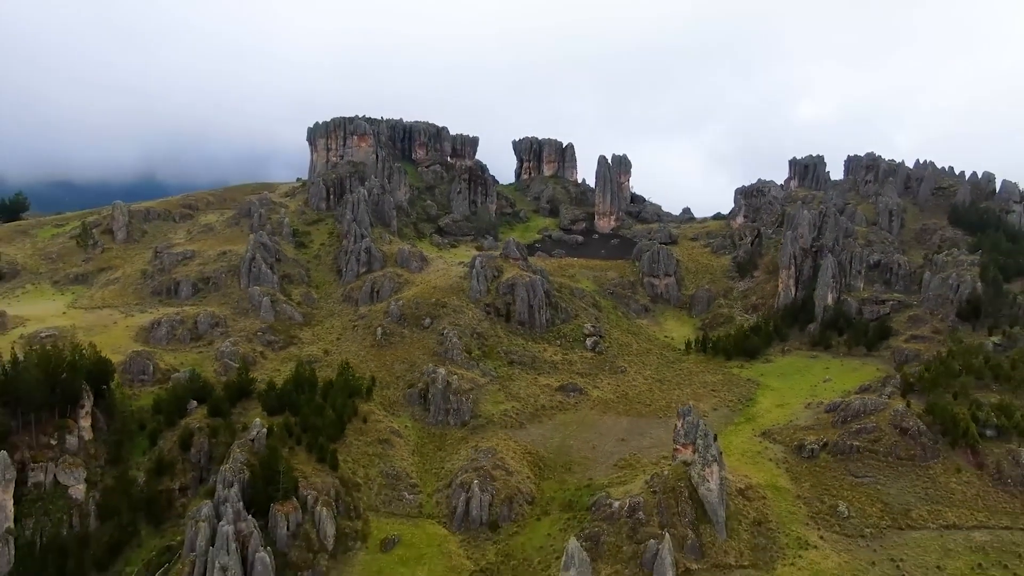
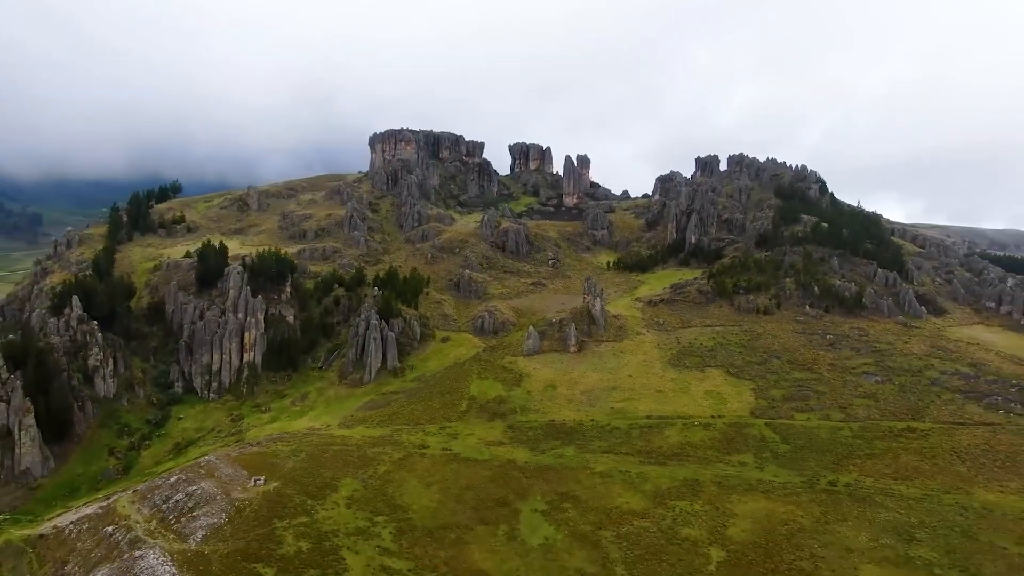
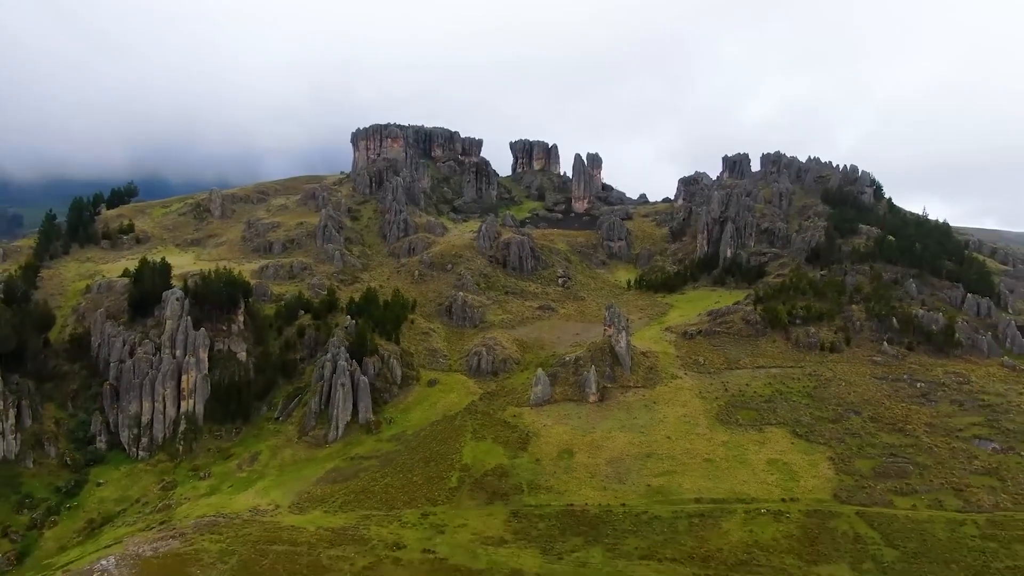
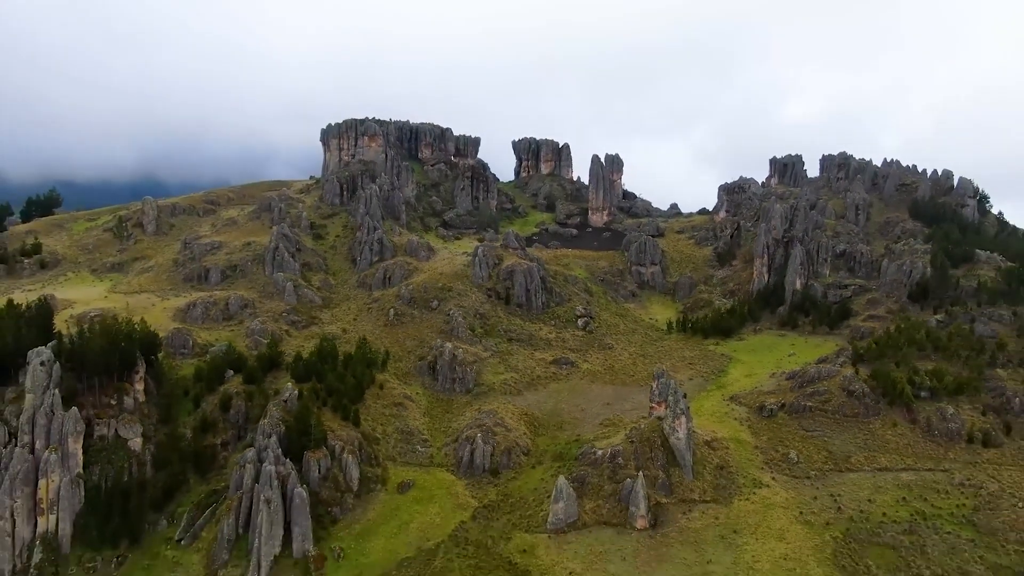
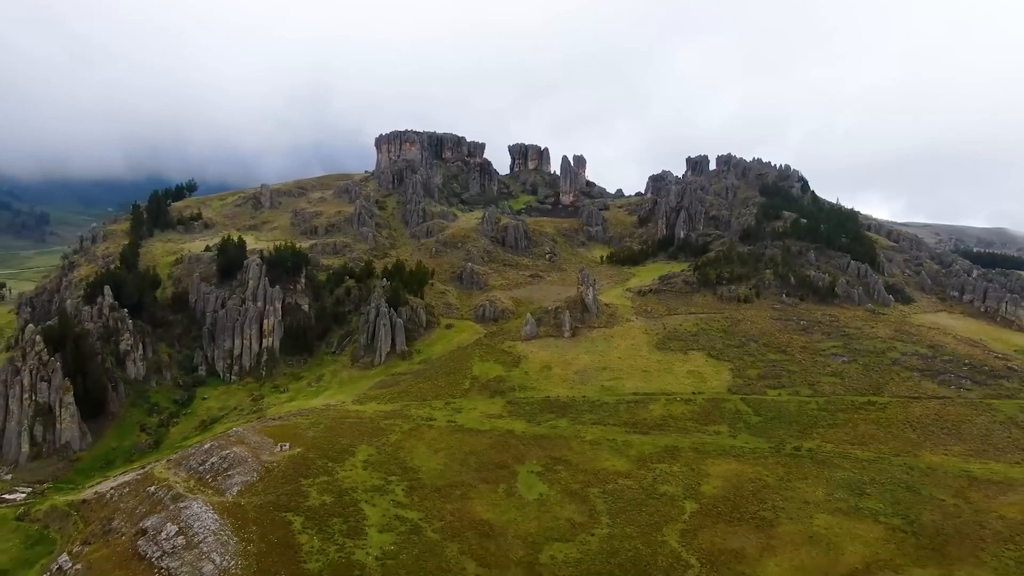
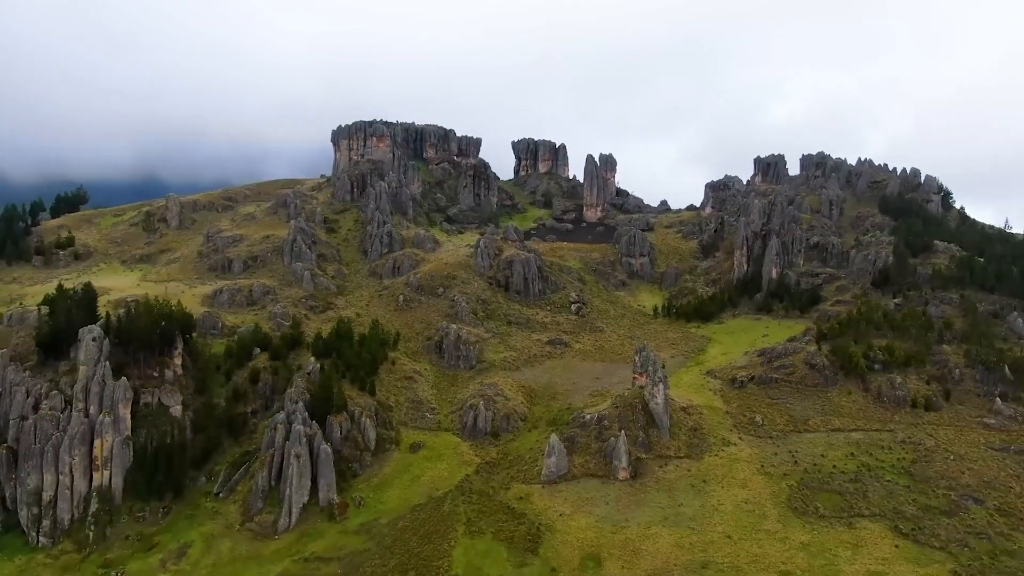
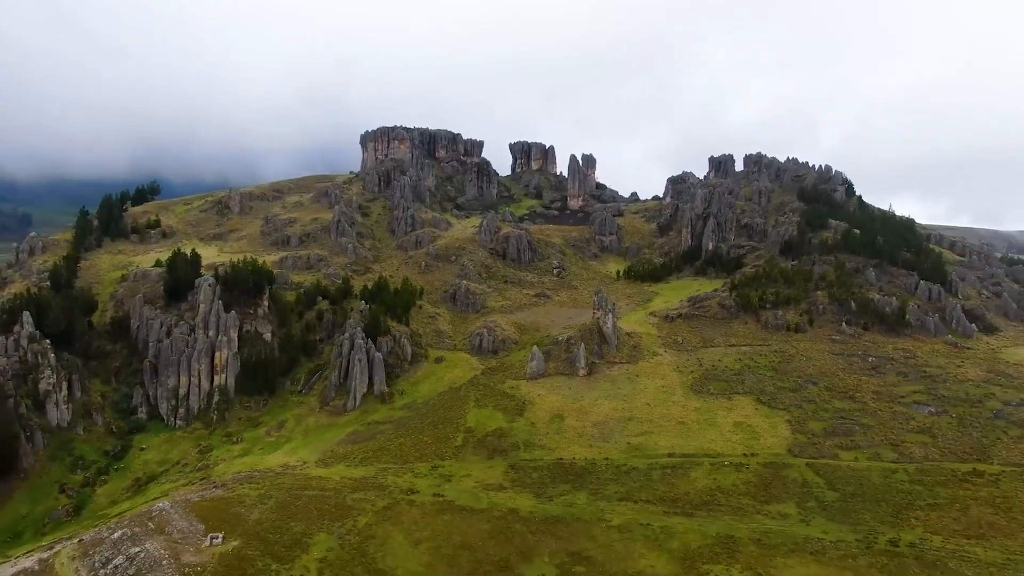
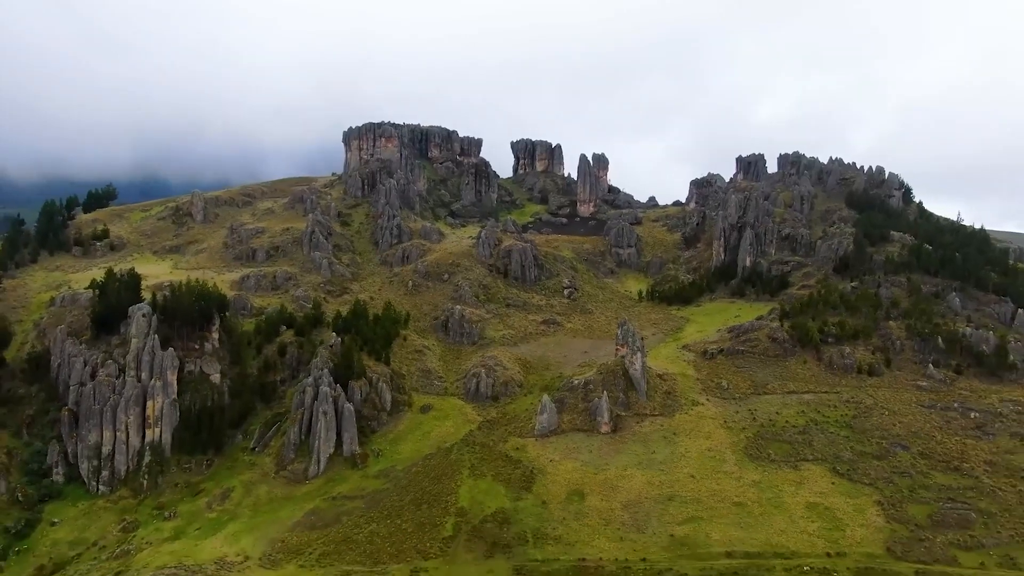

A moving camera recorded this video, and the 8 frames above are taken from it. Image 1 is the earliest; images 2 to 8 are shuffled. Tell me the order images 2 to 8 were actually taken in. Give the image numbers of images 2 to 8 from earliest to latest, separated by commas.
4, 6, 8, 3, 7, 2, 5
